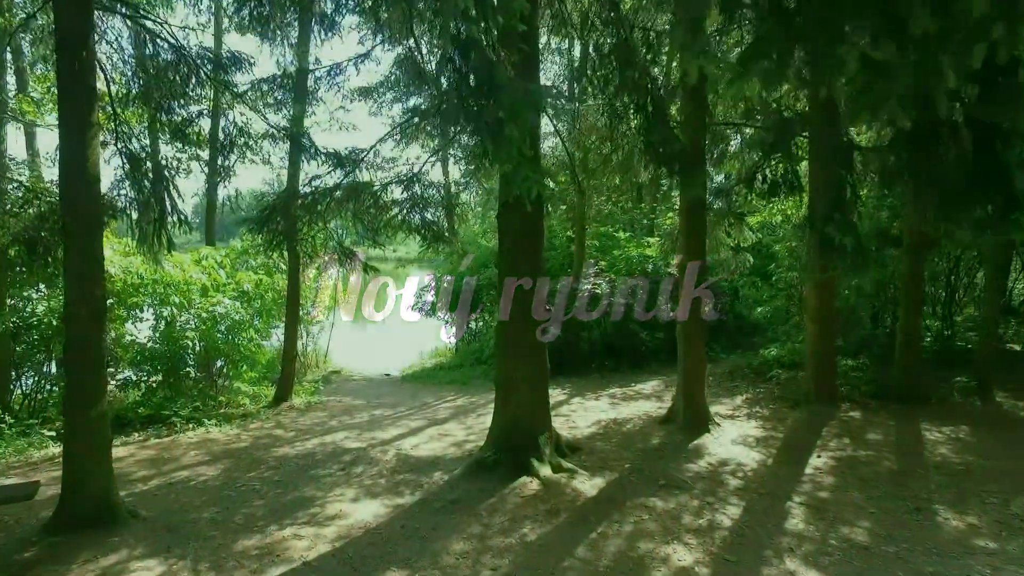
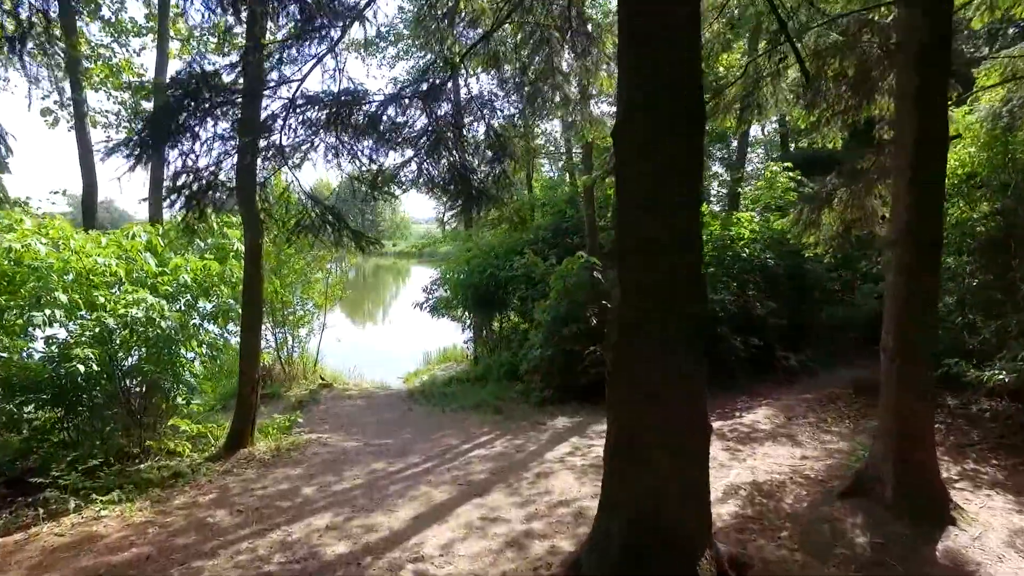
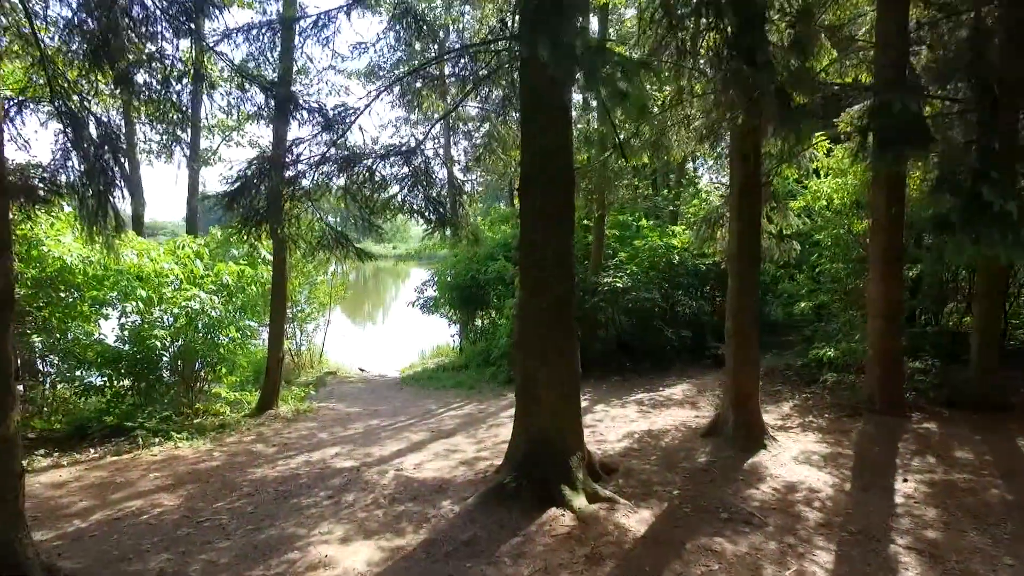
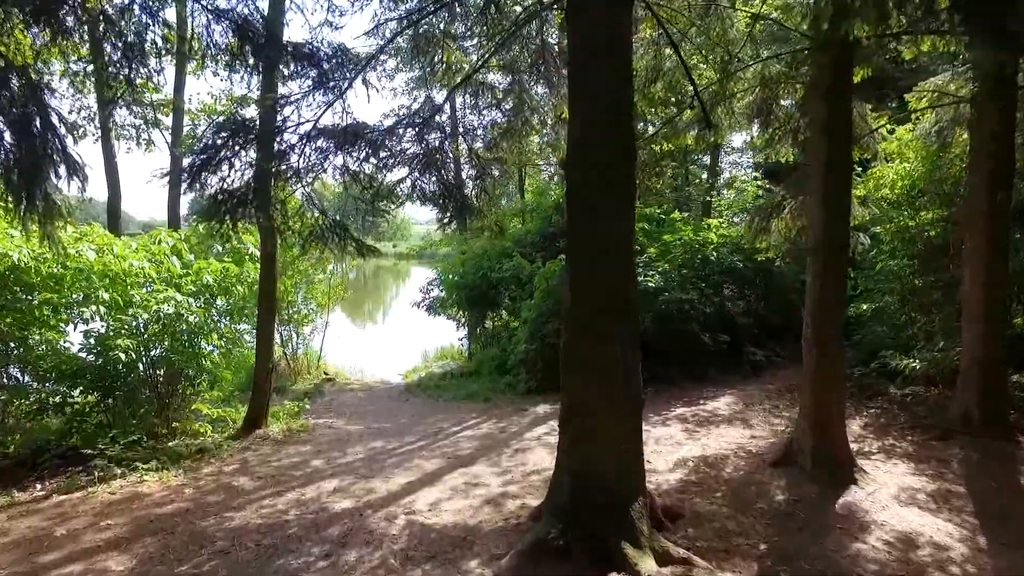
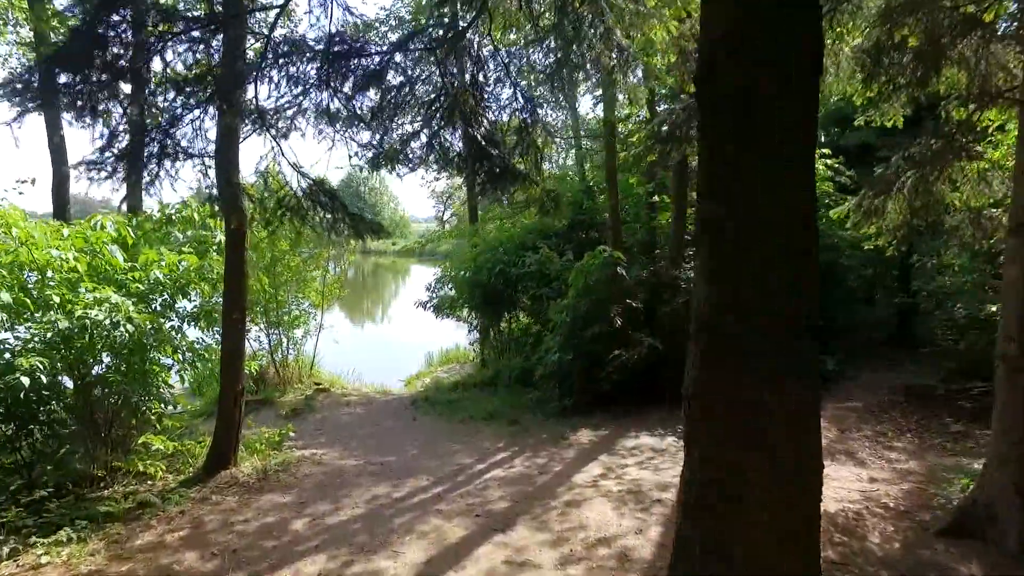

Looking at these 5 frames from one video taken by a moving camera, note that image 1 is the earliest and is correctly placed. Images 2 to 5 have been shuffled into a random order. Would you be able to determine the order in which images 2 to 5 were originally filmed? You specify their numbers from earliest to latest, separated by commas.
3, 4, 2, 5
